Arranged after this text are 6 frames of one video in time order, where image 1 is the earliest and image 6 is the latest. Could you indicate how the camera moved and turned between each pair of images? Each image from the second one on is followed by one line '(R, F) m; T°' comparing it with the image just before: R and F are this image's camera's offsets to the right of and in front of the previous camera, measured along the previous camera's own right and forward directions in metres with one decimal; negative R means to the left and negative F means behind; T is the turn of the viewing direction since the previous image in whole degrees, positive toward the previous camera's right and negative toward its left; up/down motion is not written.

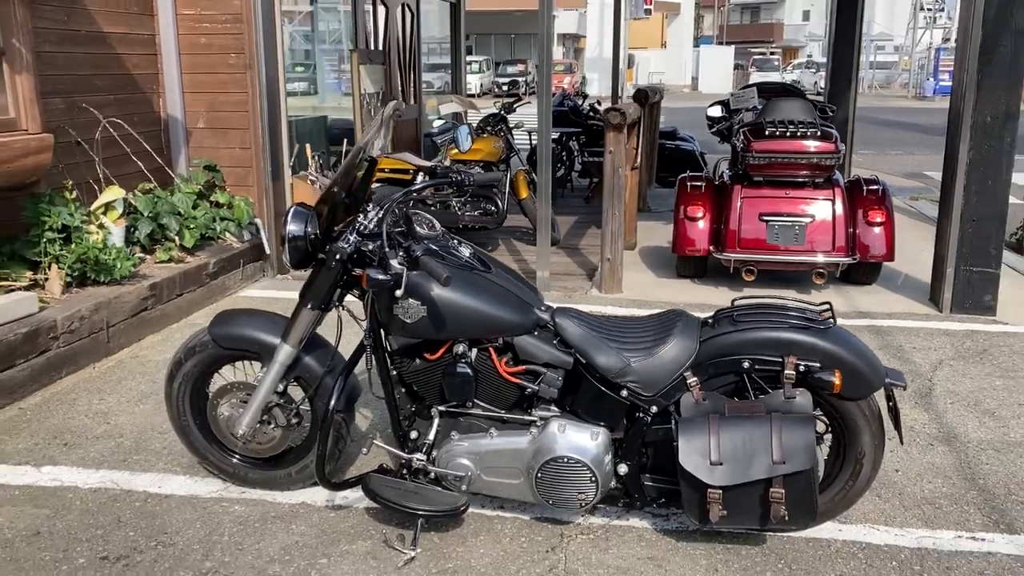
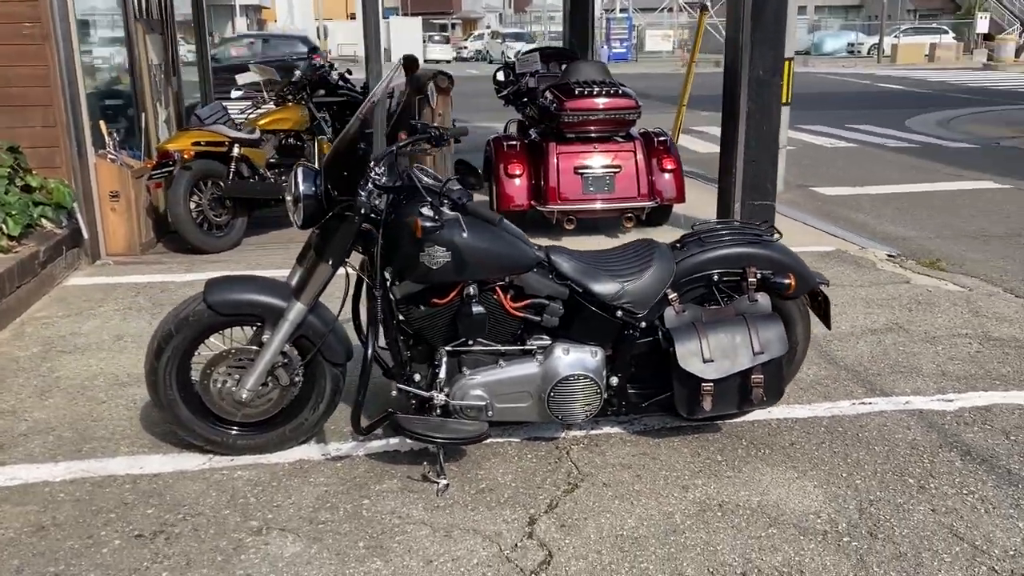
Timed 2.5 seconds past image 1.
(-1.1, -0.1) m; +18°
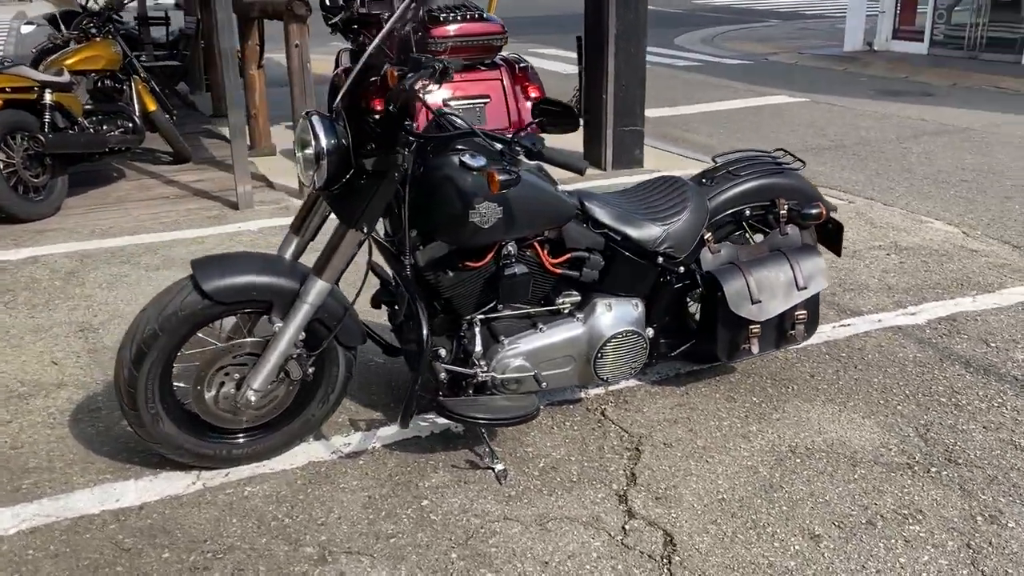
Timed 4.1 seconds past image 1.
(-0.9, +0.5) m; +15°
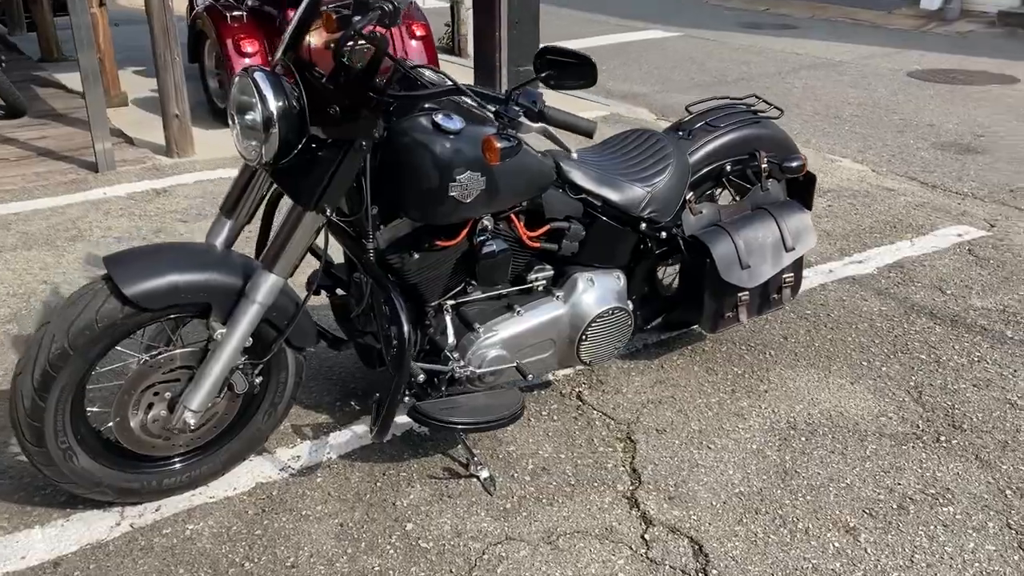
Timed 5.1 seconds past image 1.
(-0.4, +0.4) m; +9°
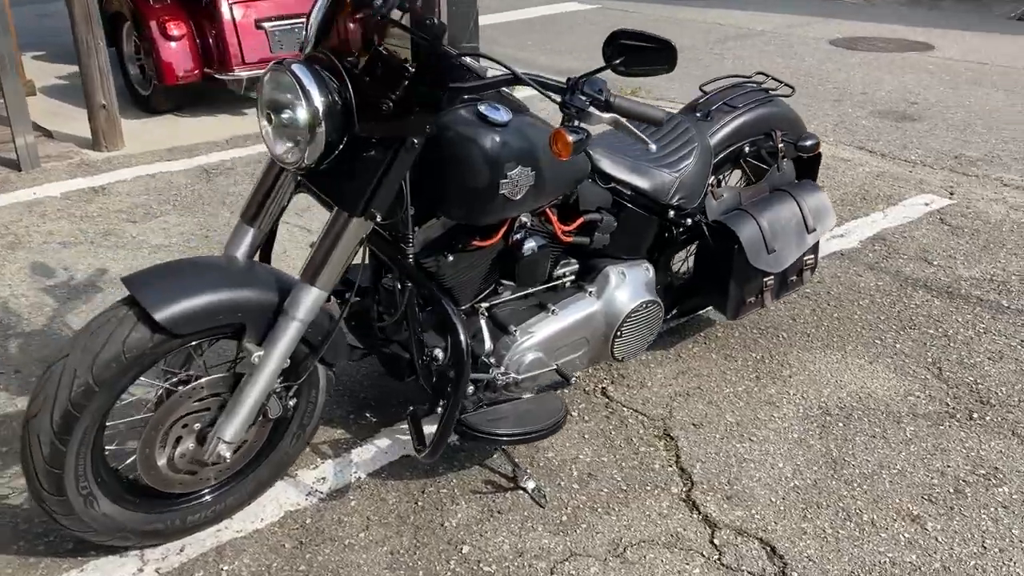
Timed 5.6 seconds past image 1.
(-0.4, +0.2) m; +6°
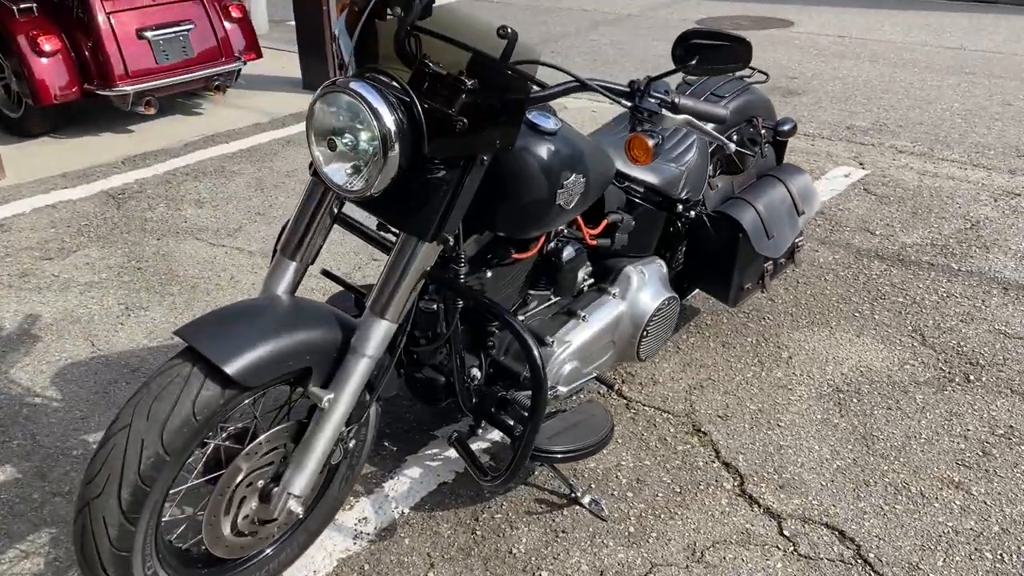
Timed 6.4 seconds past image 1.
(-0.5, +0.1) m; +9°
